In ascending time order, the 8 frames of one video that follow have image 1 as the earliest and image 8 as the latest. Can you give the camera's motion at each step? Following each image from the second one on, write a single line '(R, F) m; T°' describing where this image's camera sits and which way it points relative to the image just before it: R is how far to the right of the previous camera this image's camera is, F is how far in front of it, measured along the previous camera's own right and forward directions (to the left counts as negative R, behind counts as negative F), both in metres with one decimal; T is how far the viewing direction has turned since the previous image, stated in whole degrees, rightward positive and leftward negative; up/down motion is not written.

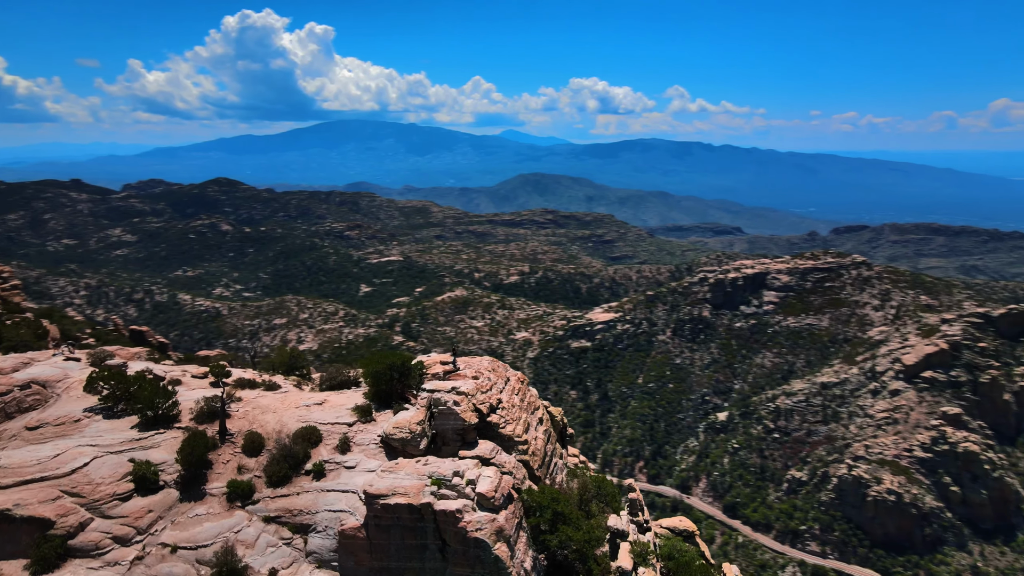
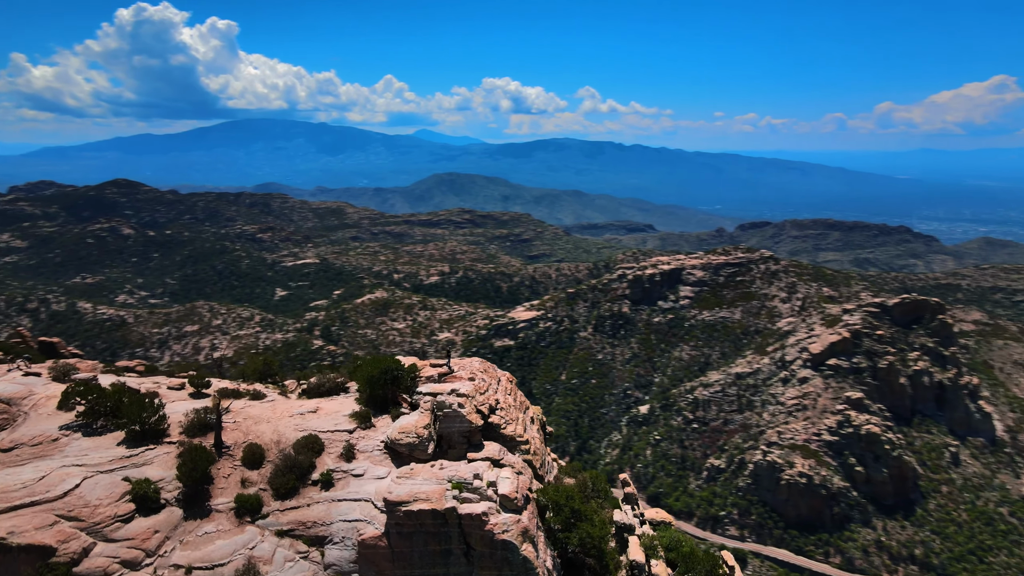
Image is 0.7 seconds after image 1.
(-2.2, +0.2) m; +6°
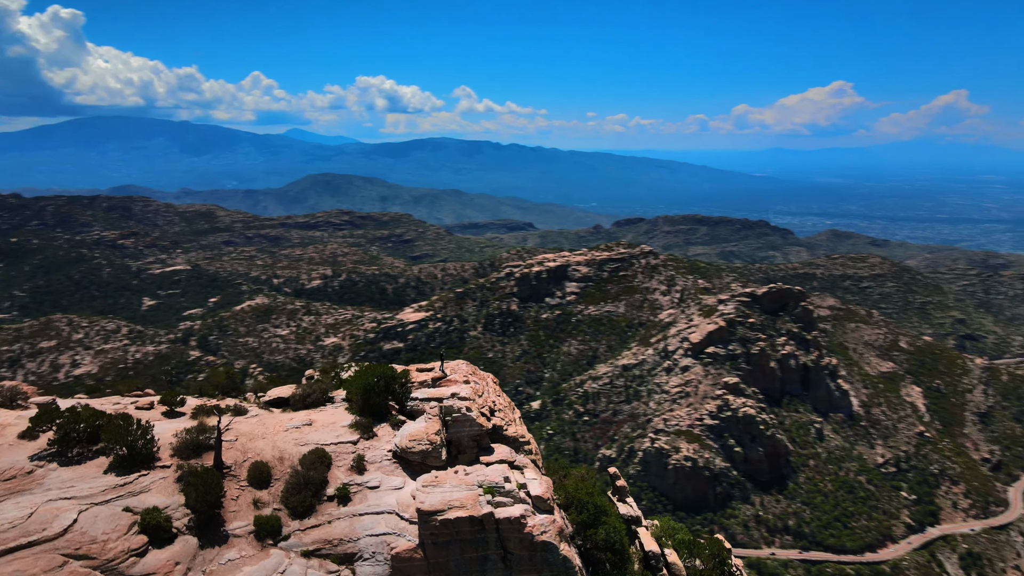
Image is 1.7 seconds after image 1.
(-3.2, +0.3) m; +9°
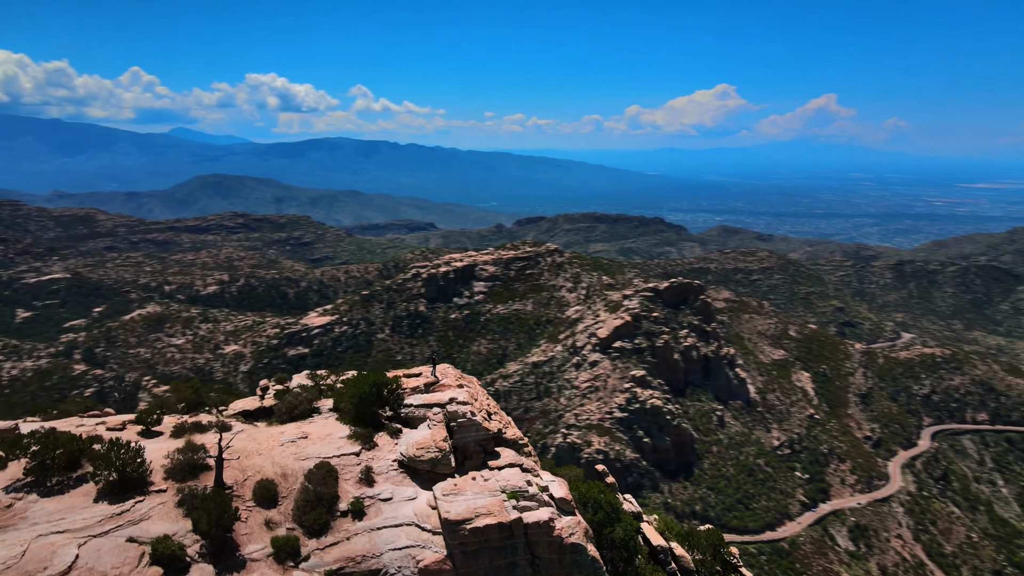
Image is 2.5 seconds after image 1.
(-2.5, +0.4) m; +7°
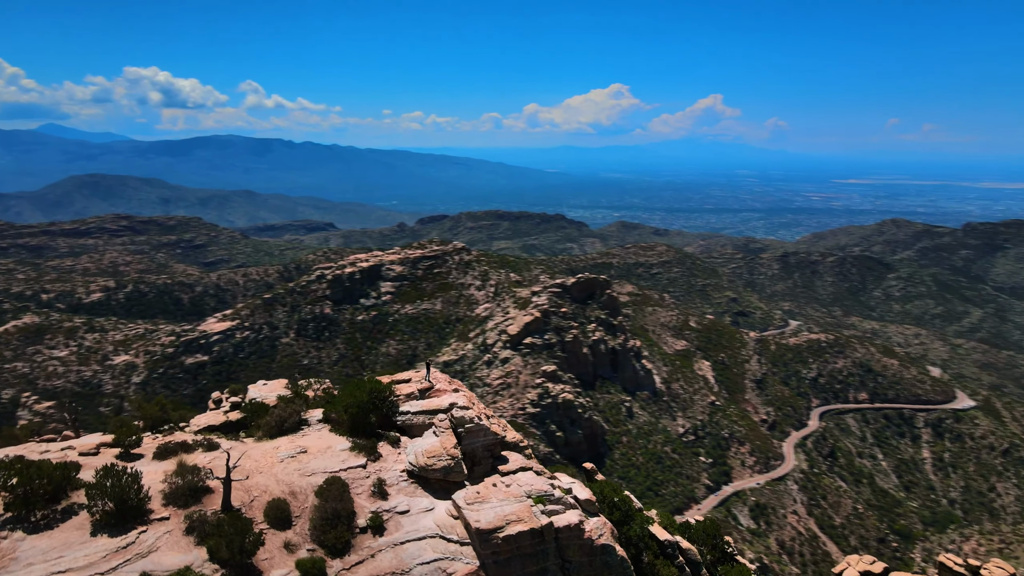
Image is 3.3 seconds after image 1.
(-2.5, +0.5) m; +7°
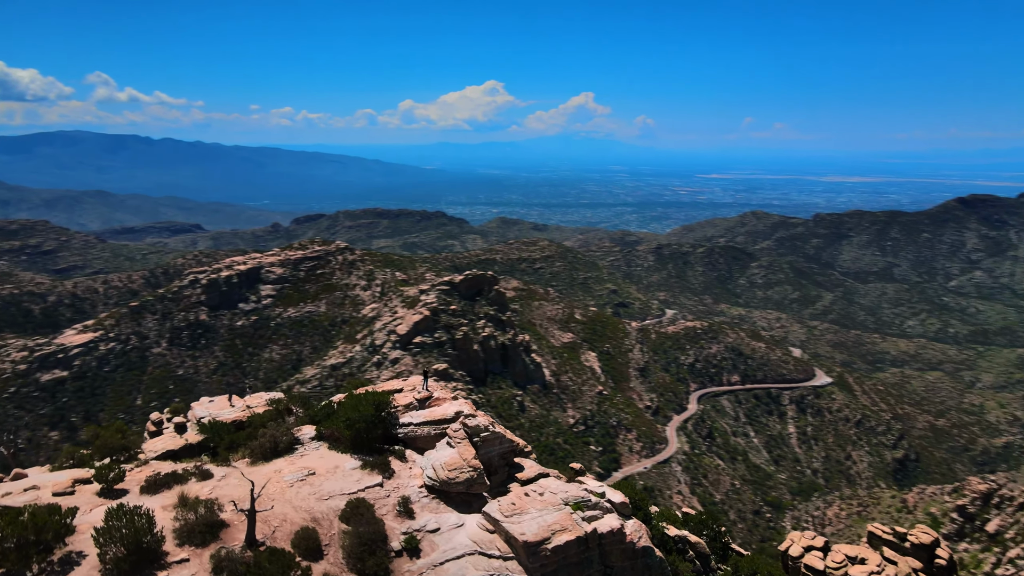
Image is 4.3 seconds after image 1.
(-3.1, +0.8) m; +9°
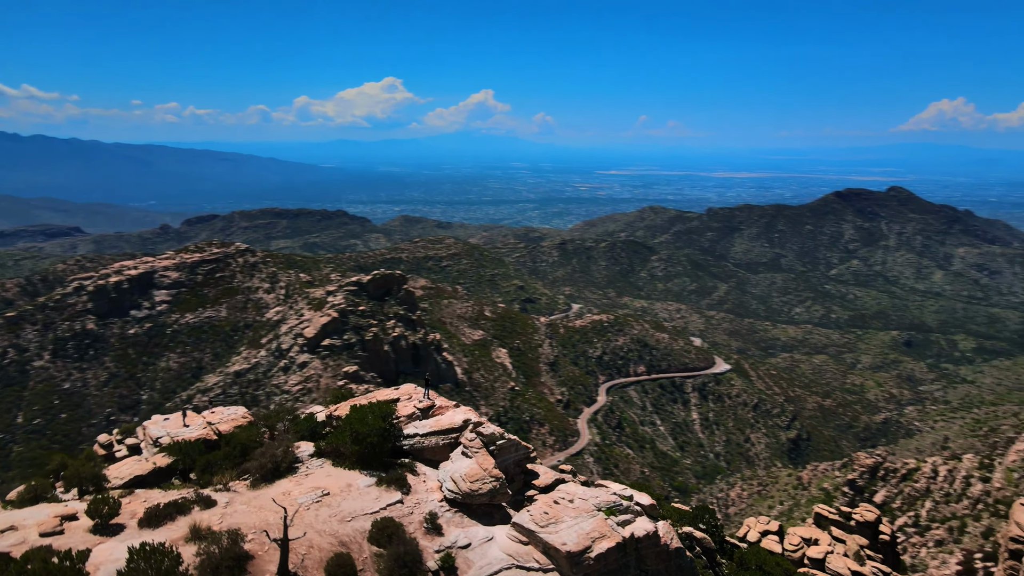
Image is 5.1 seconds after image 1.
(-2.5, +0.6) m; +7°
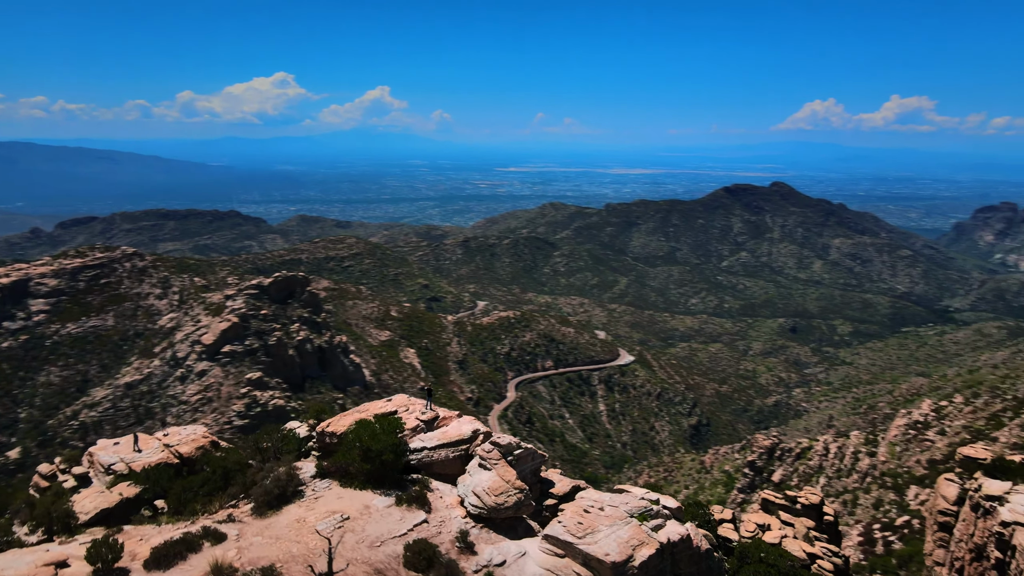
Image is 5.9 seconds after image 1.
(-2.5, +0.7) m; +7°
